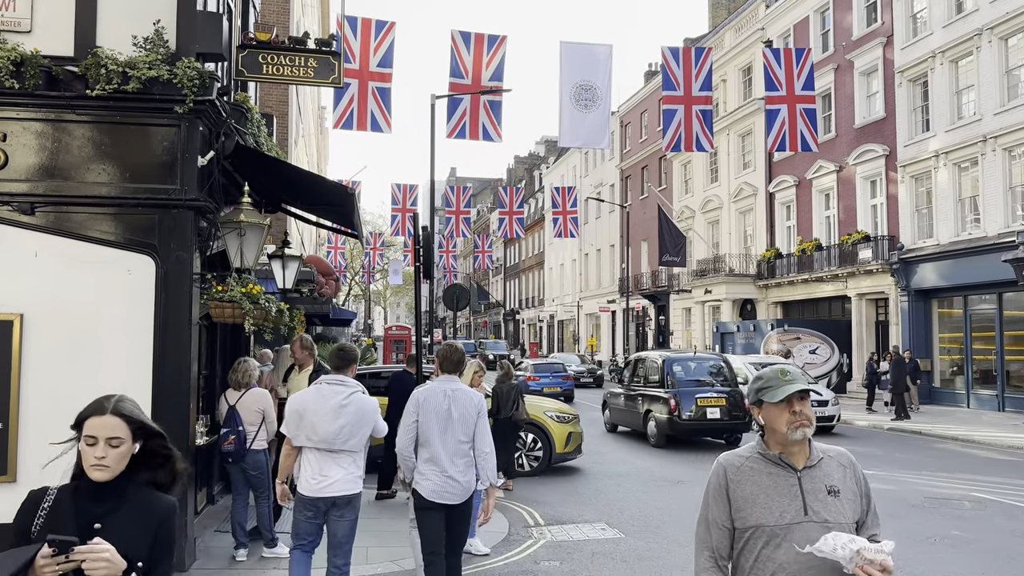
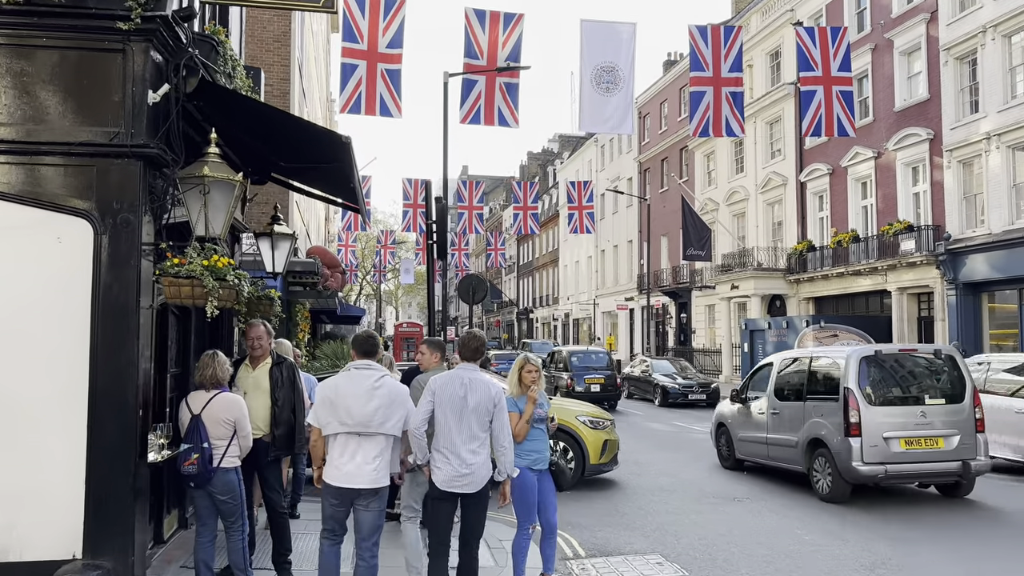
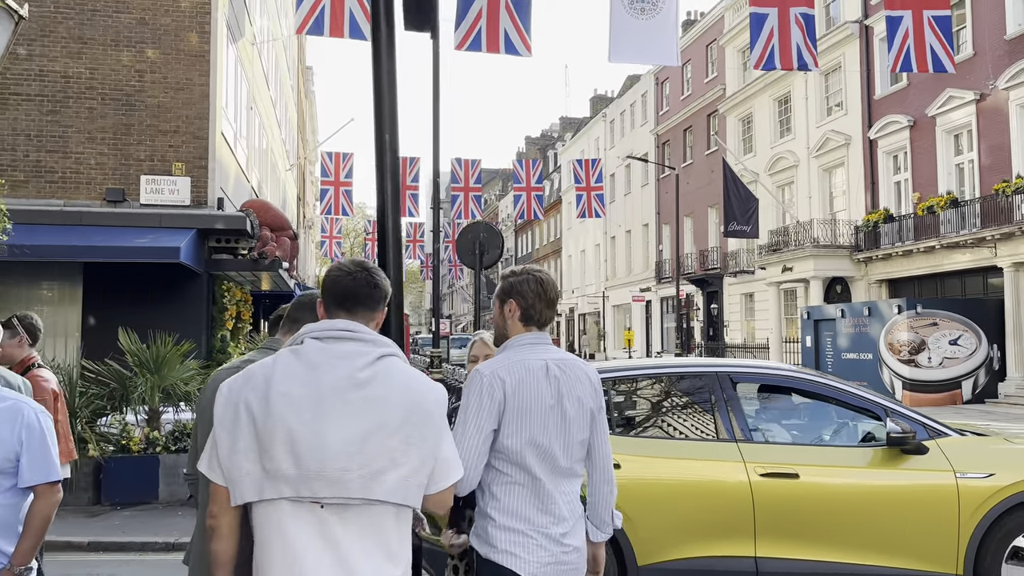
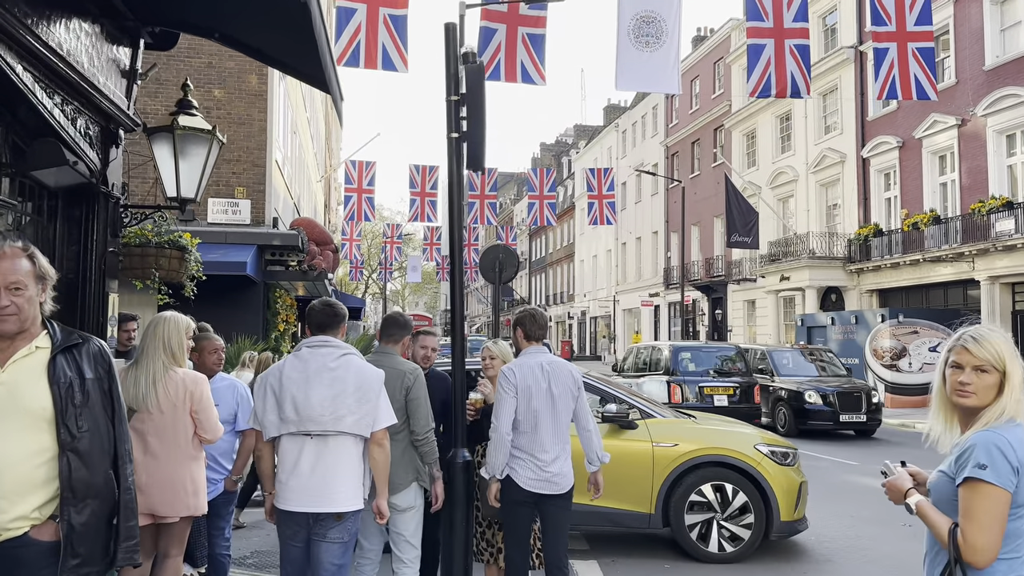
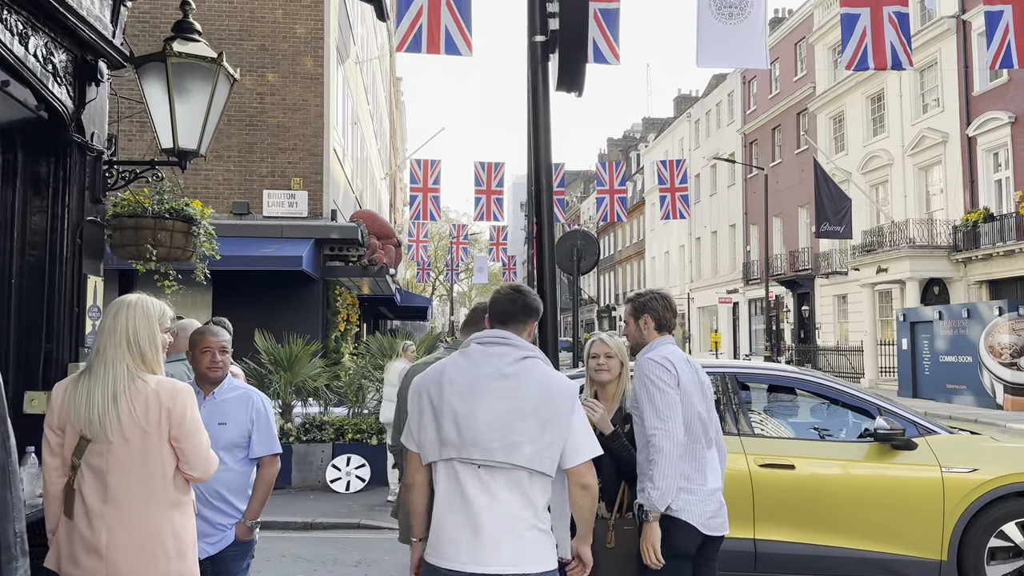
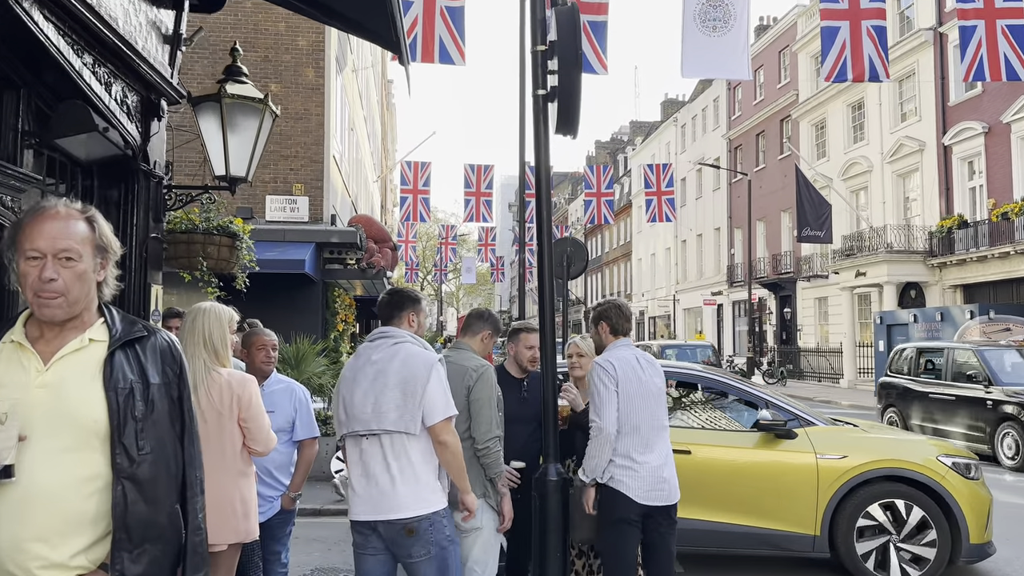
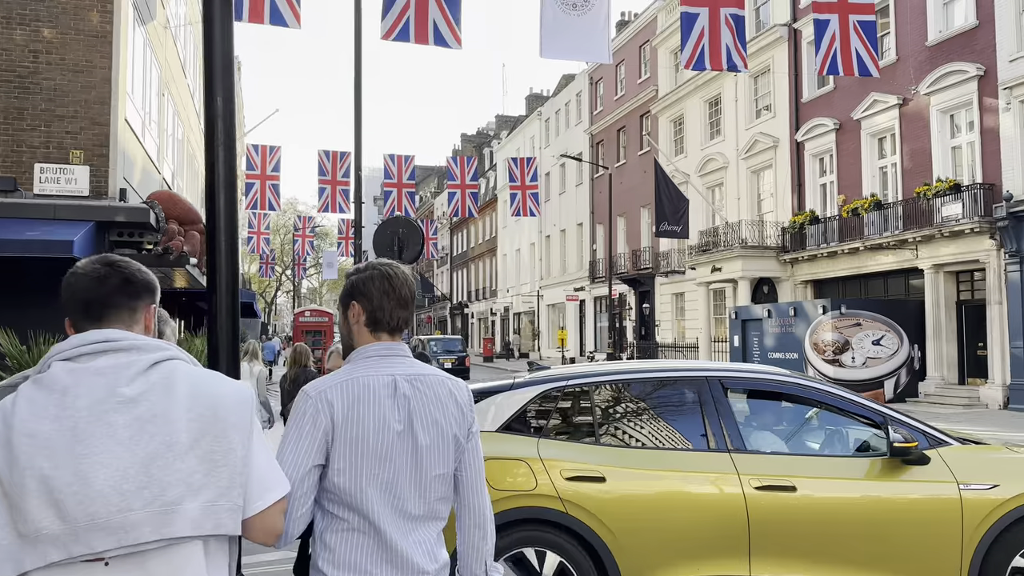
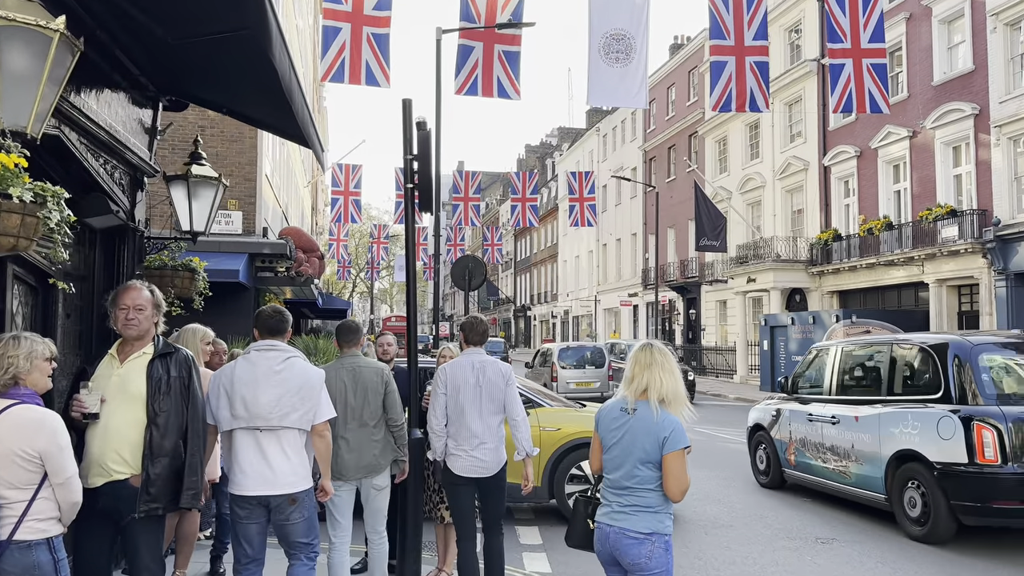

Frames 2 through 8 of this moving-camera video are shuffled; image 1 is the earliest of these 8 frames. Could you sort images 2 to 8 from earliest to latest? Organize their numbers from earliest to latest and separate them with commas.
2, 8, 4, 6, 5, 3, 7
